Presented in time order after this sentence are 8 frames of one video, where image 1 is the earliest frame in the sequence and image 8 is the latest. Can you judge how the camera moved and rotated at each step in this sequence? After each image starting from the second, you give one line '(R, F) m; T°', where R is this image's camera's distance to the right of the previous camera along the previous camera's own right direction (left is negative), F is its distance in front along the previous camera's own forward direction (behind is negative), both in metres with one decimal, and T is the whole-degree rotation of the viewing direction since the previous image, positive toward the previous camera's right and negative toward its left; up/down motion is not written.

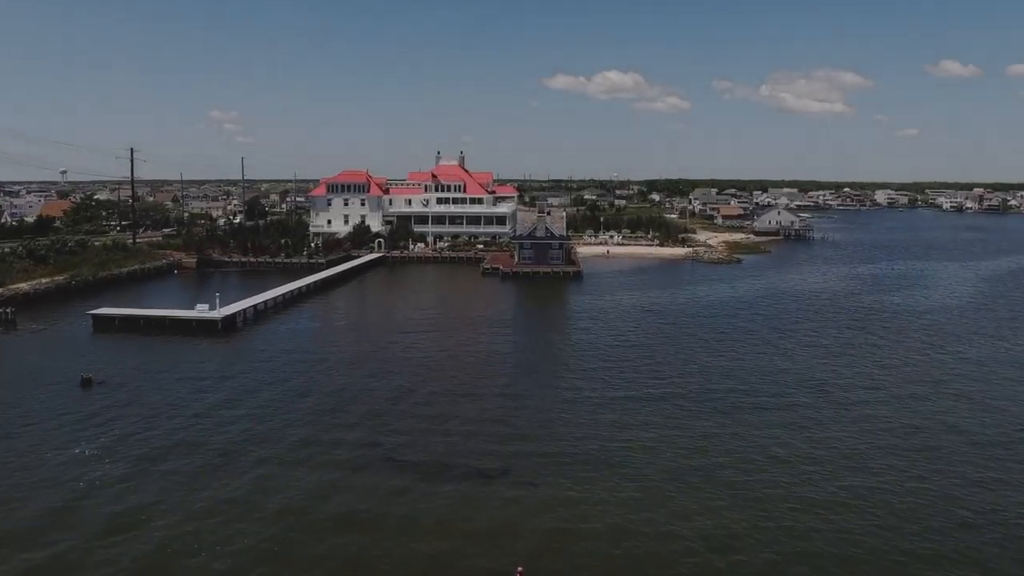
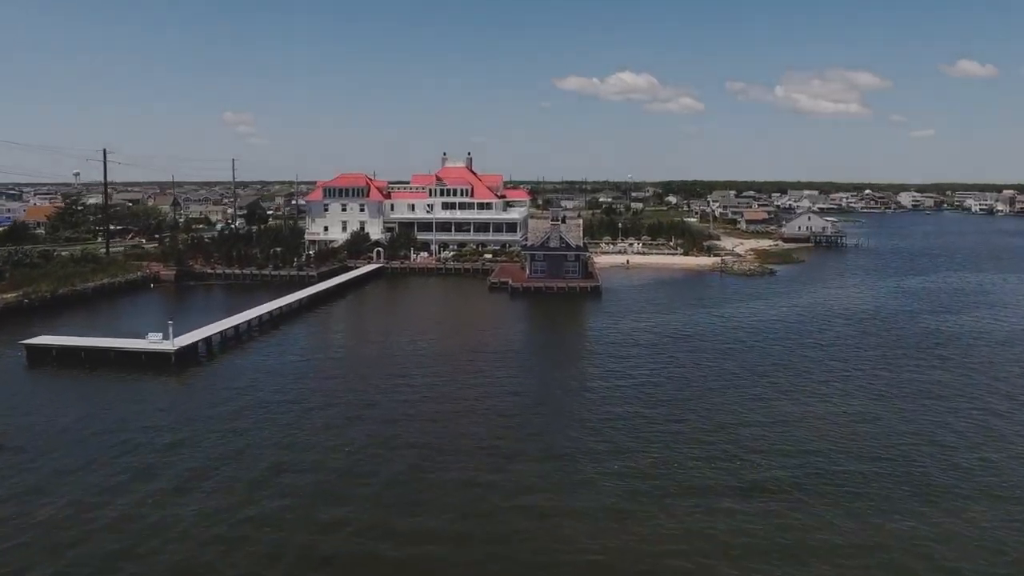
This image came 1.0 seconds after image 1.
(+0.1, +6.2) m; -1°
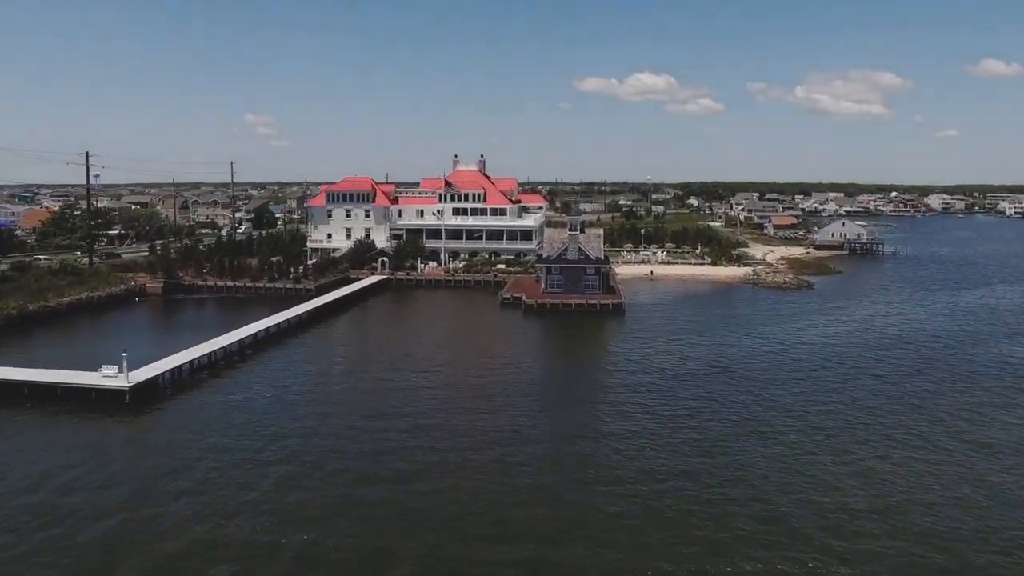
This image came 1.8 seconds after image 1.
(+0.2, +4.8) m; -1°
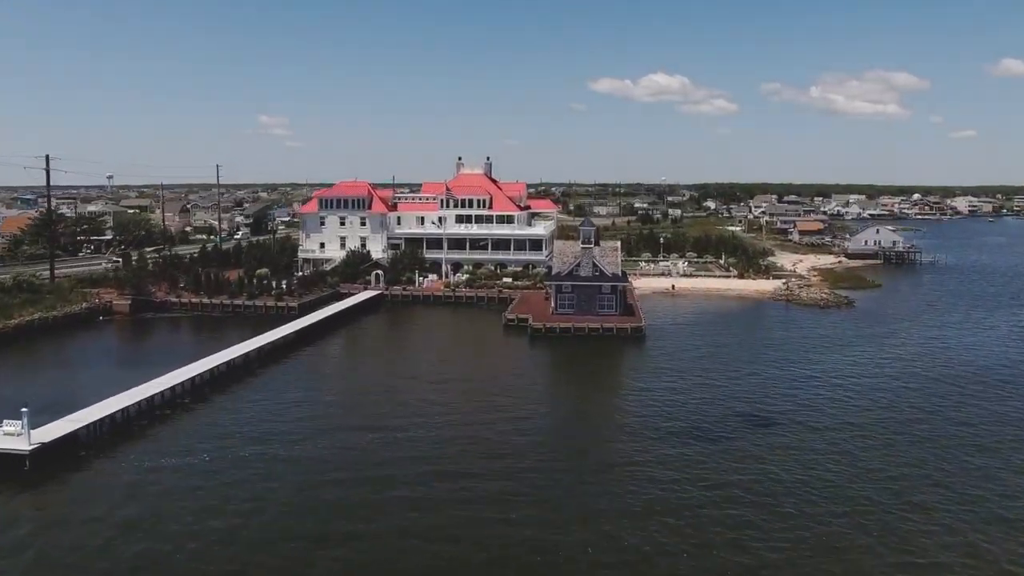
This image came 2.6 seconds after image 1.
(+0.4, +5.7) m; -1°
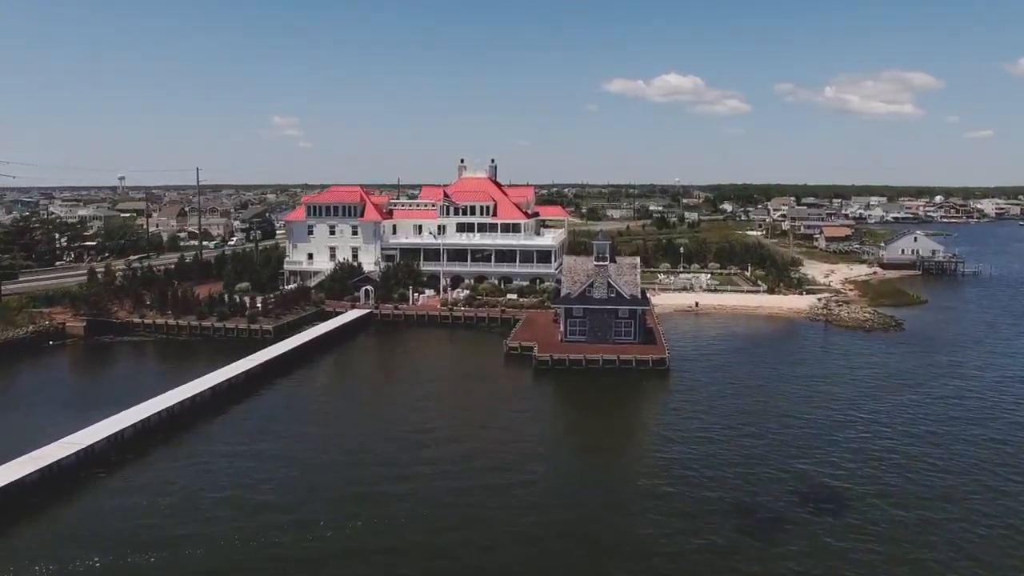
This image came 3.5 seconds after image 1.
(+0.5, +5.8) m; -1°
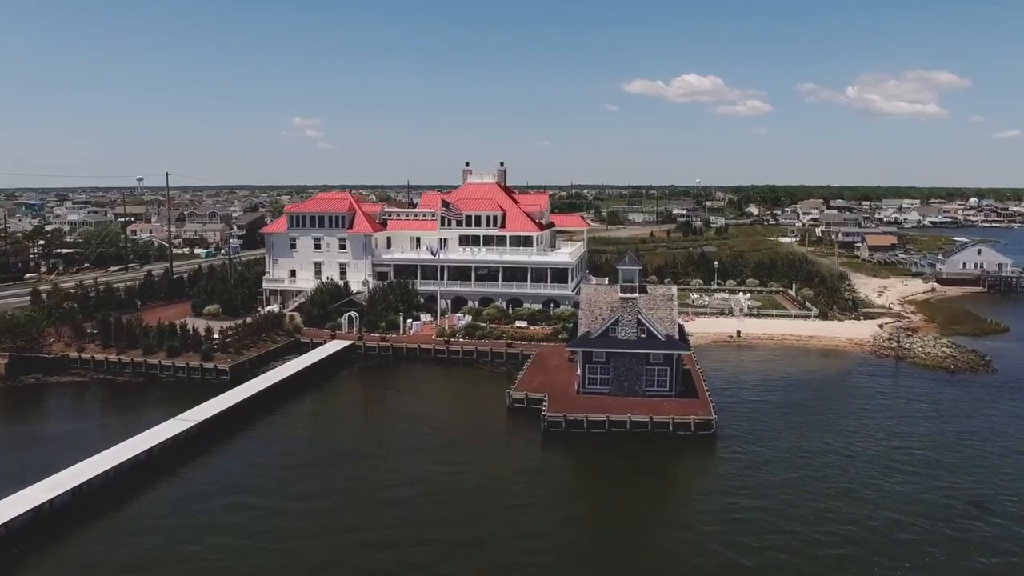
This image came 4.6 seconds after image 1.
(+0.5, +7.6) m; -1°
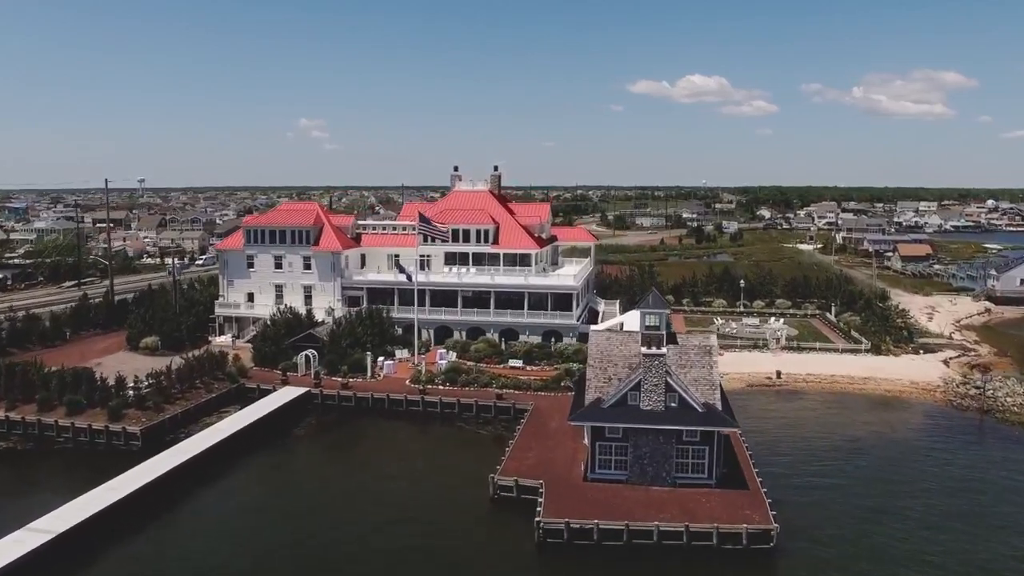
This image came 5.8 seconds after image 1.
(+0.5, +7.7) m; 0°
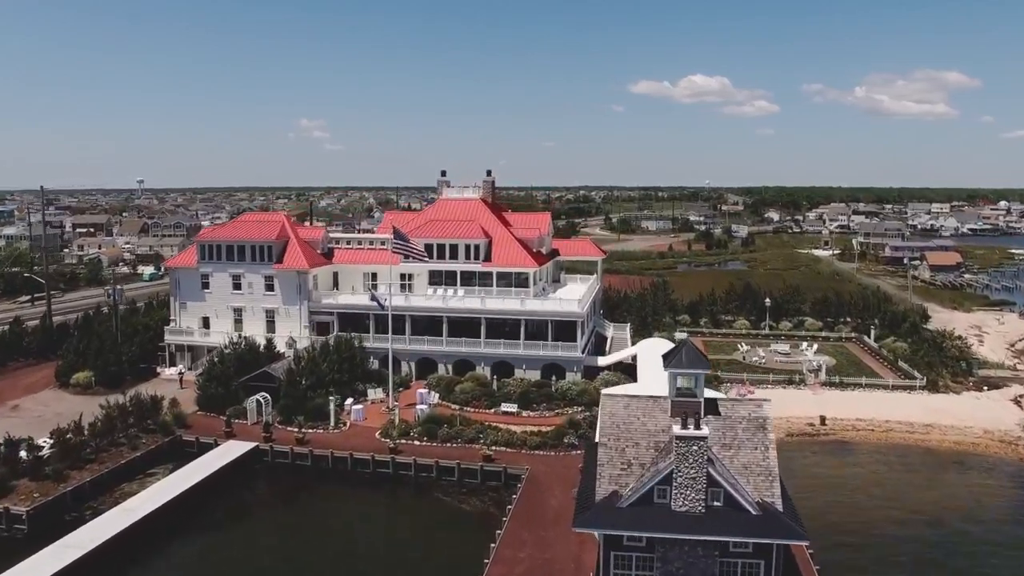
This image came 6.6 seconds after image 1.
(+0.4, +6.0) m; 0°
